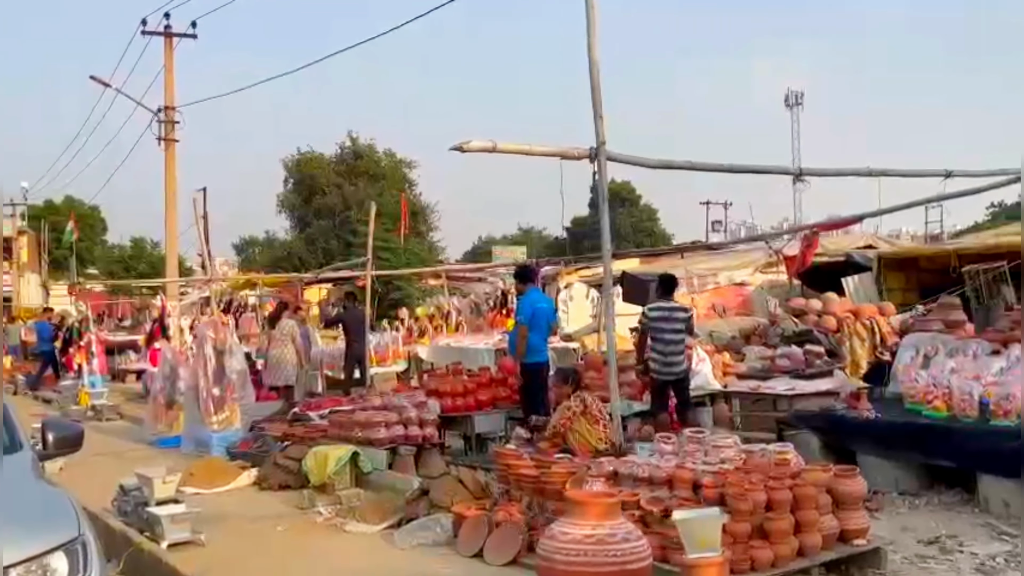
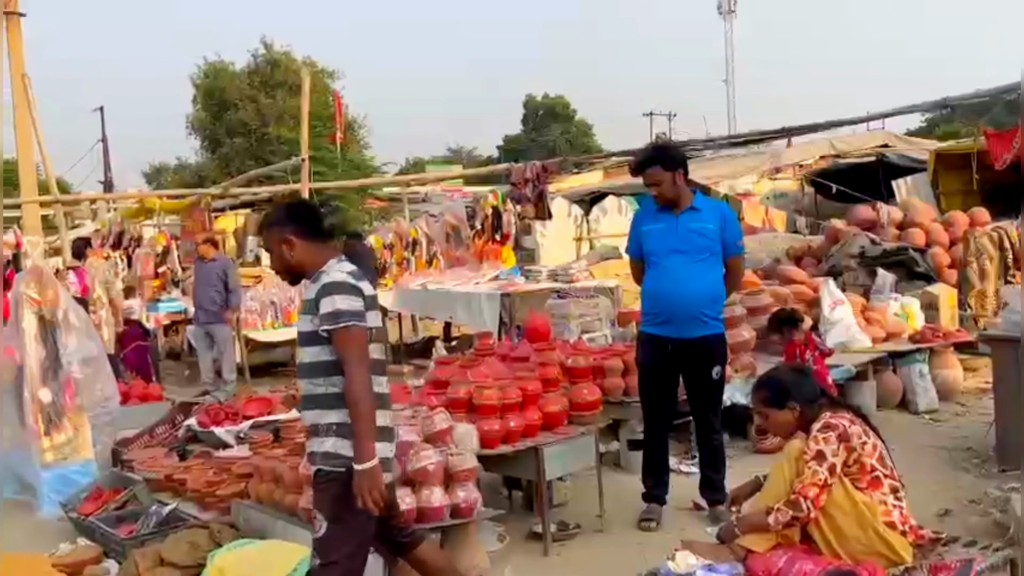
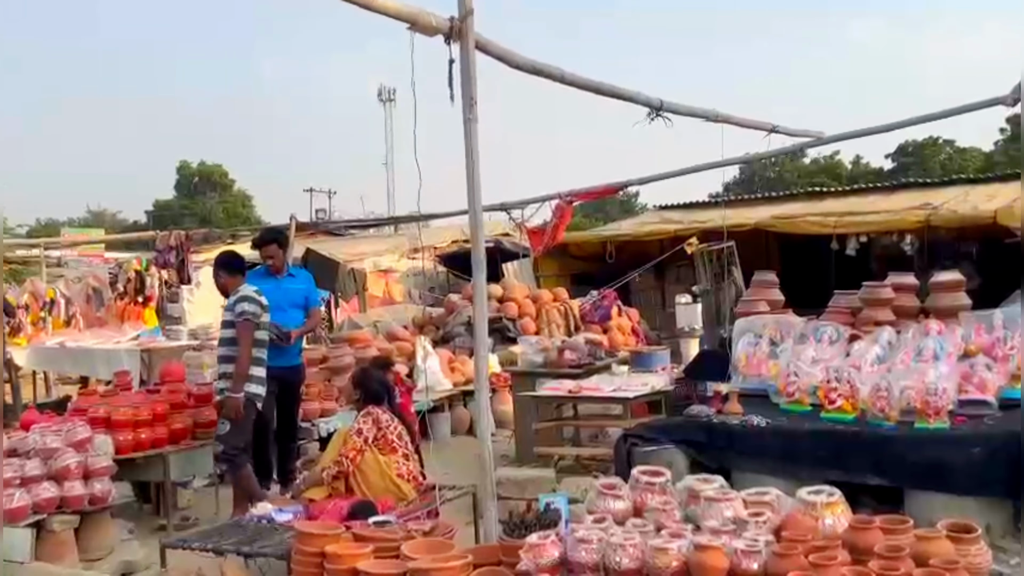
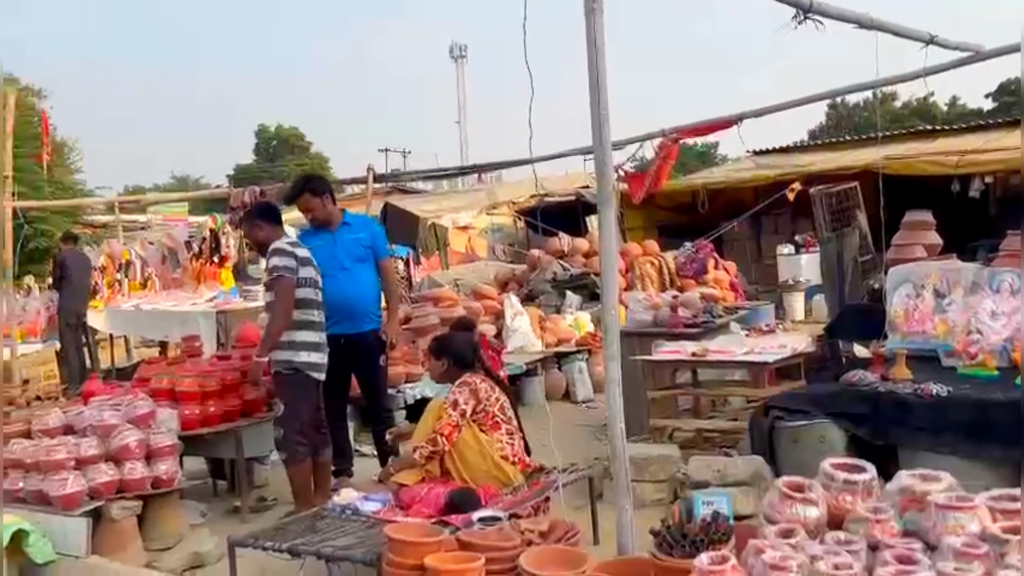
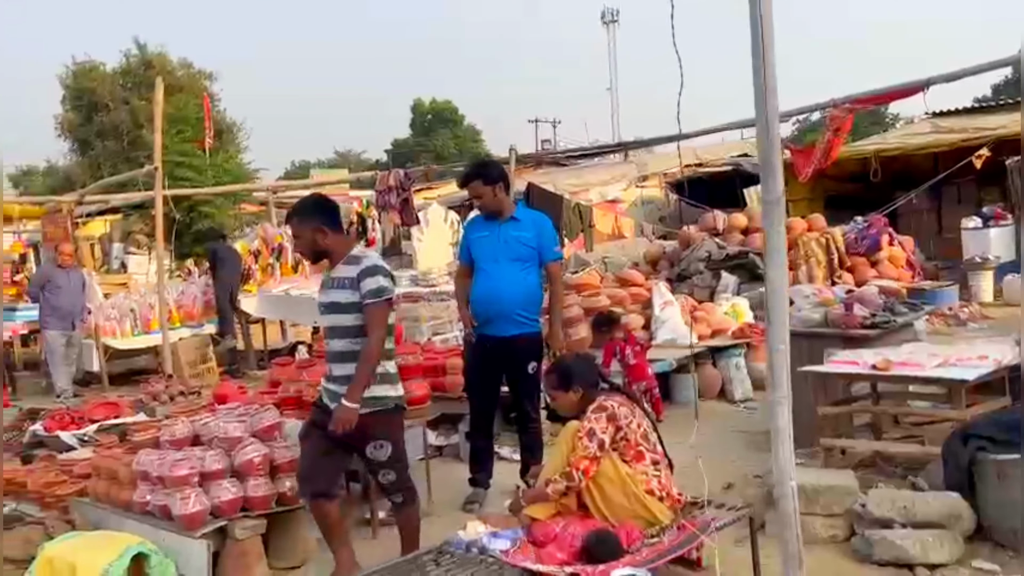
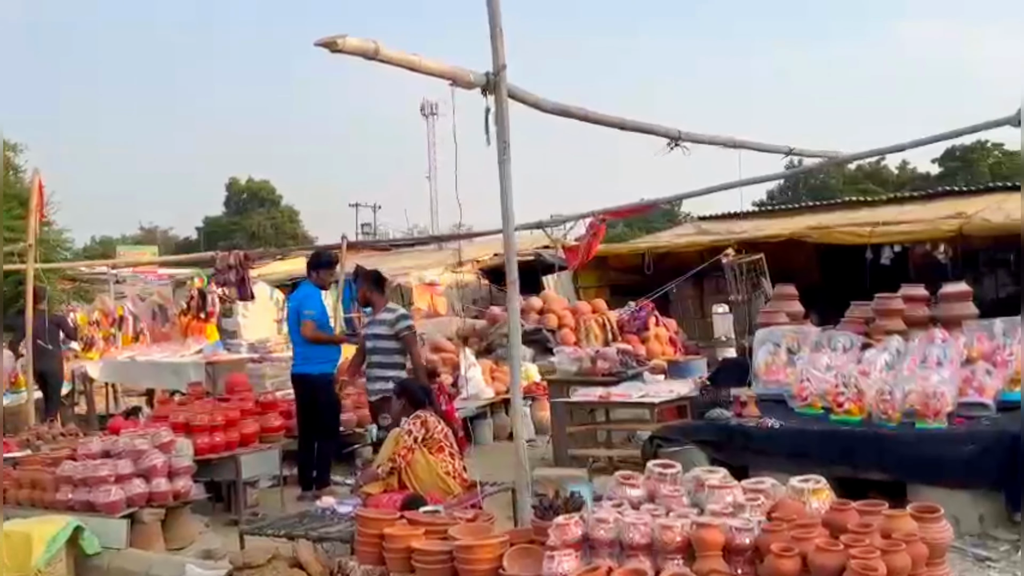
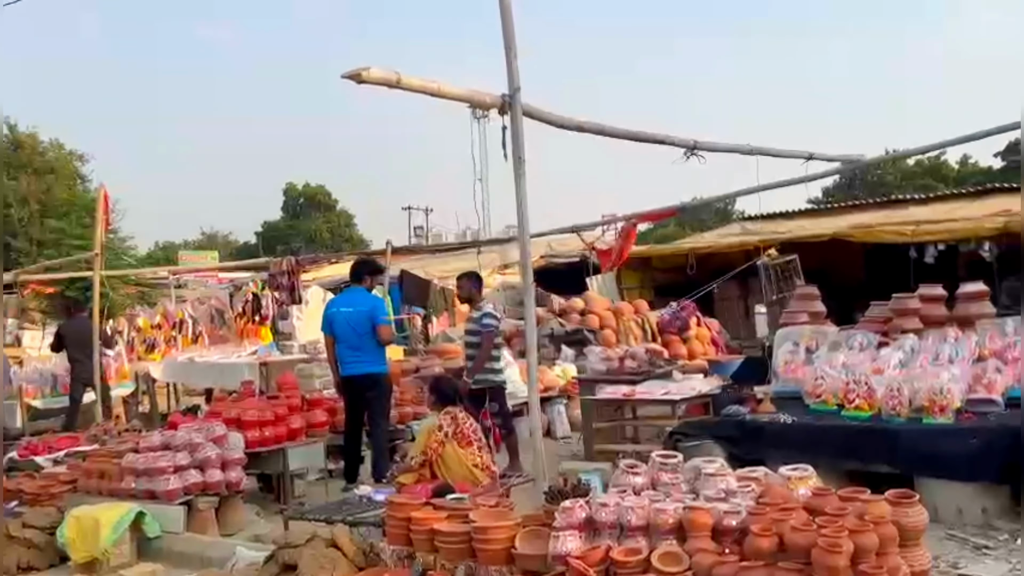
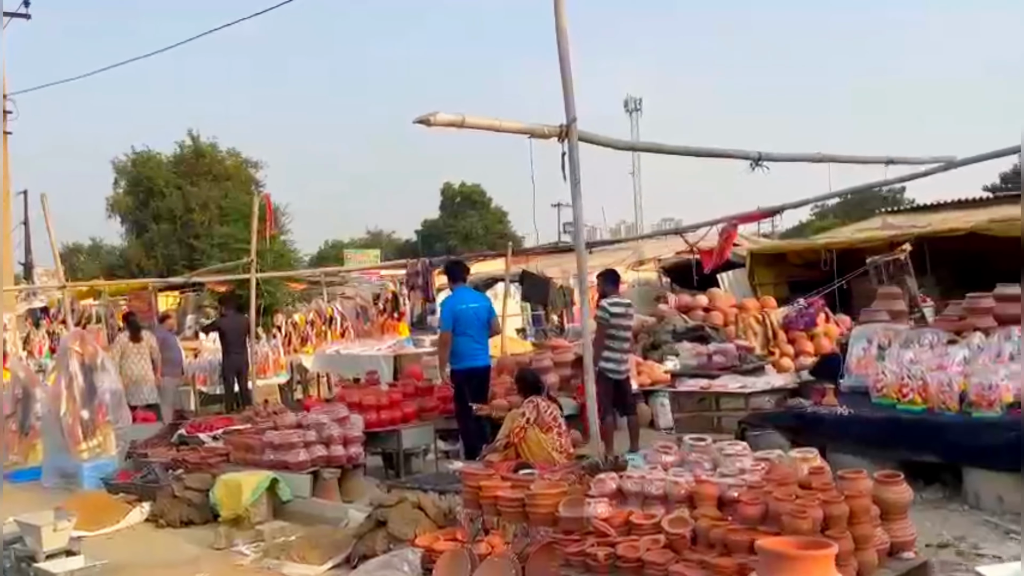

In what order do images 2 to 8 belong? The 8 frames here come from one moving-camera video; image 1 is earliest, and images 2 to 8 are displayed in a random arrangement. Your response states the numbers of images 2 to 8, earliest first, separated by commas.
8, 7, 6, 3, 4, 5, 2
